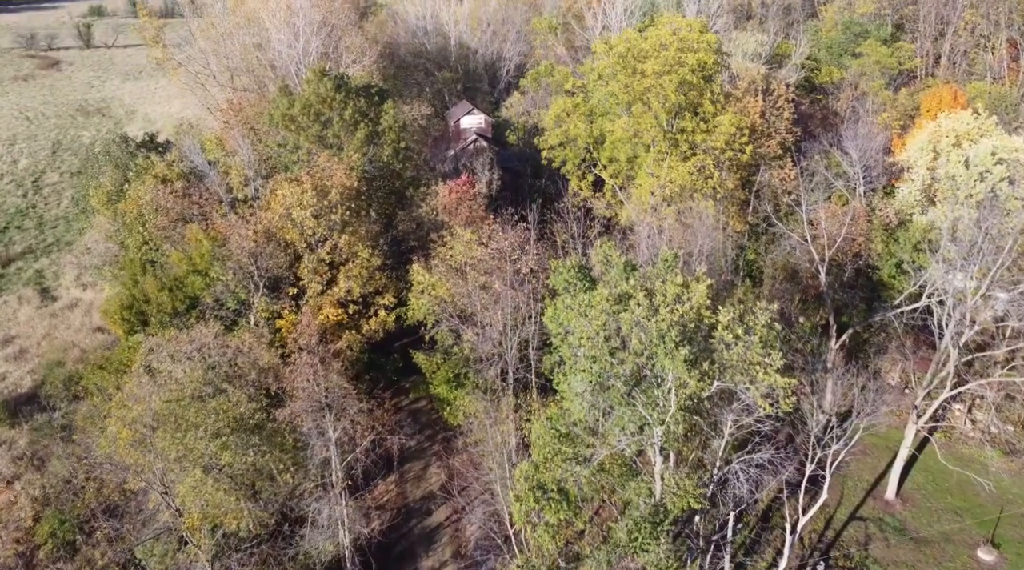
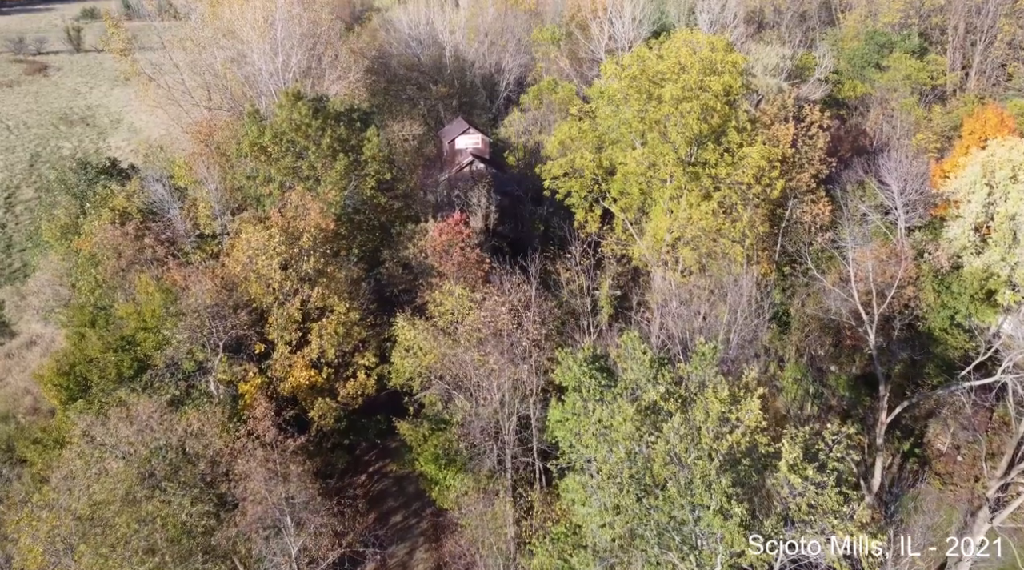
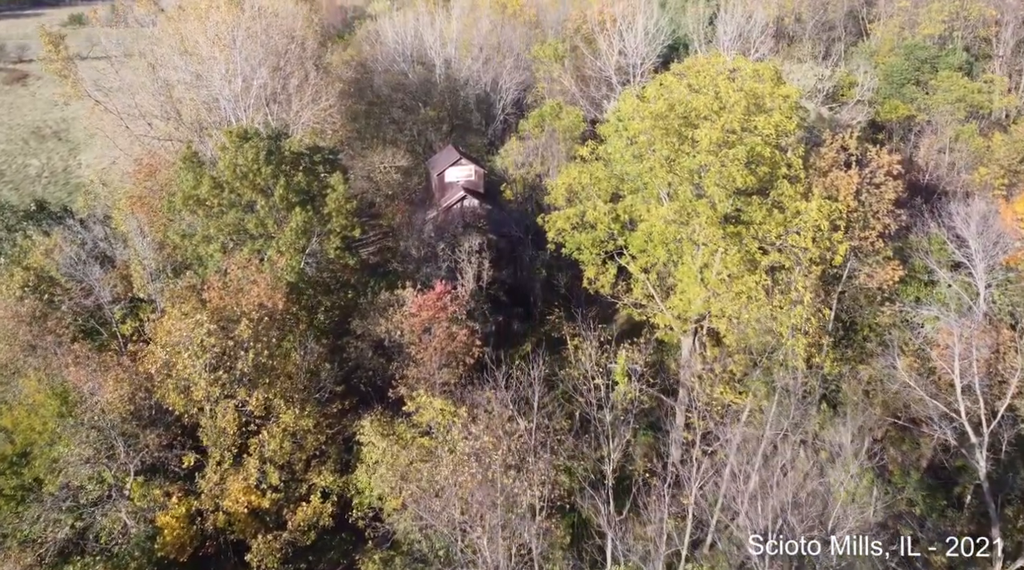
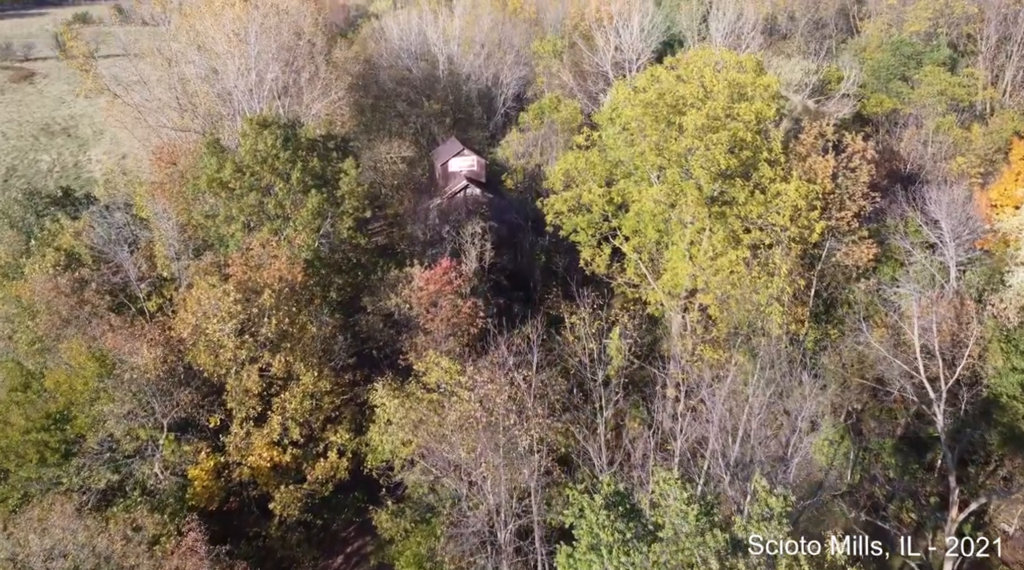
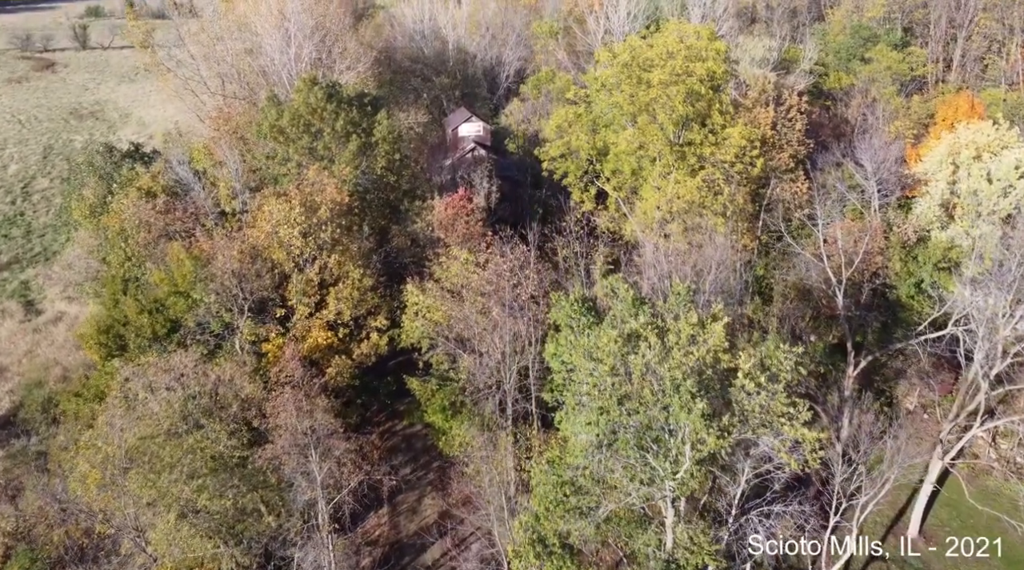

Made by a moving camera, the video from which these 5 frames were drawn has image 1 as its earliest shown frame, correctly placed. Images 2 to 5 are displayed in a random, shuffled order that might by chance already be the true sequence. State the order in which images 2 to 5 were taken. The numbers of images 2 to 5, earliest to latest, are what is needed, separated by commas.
5, 2, 4, 3
